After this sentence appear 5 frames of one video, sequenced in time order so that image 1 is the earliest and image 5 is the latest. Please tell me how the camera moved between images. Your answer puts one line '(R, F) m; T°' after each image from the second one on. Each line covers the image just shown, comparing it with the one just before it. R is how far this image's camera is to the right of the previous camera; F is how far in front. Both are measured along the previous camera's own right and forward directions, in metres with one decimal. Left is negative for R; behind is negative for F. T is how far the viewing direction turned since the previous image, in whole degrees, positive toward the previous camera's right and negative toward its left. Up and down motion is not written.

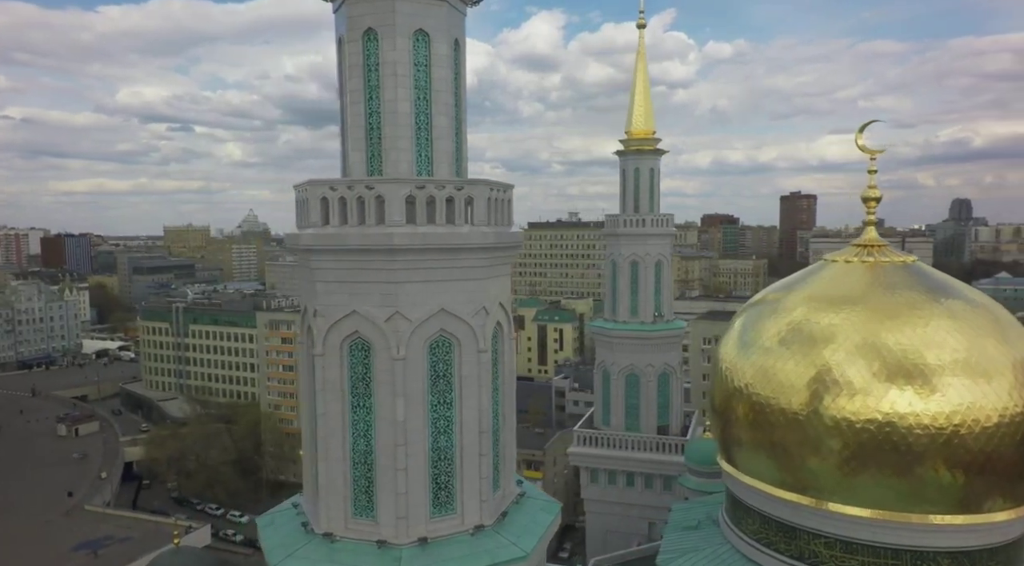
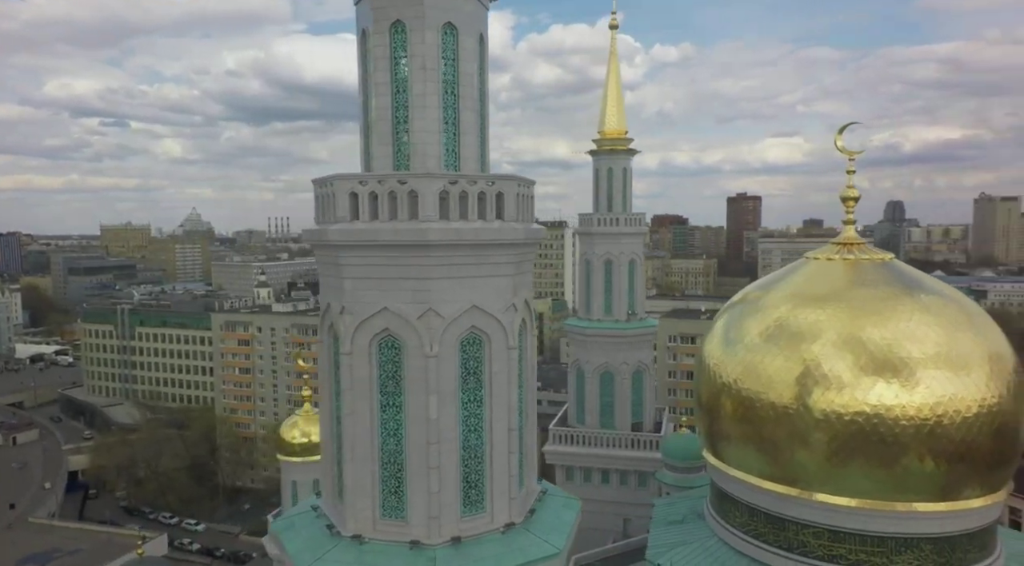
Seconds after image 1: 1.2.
(-0.6, 0.0) m; +5°
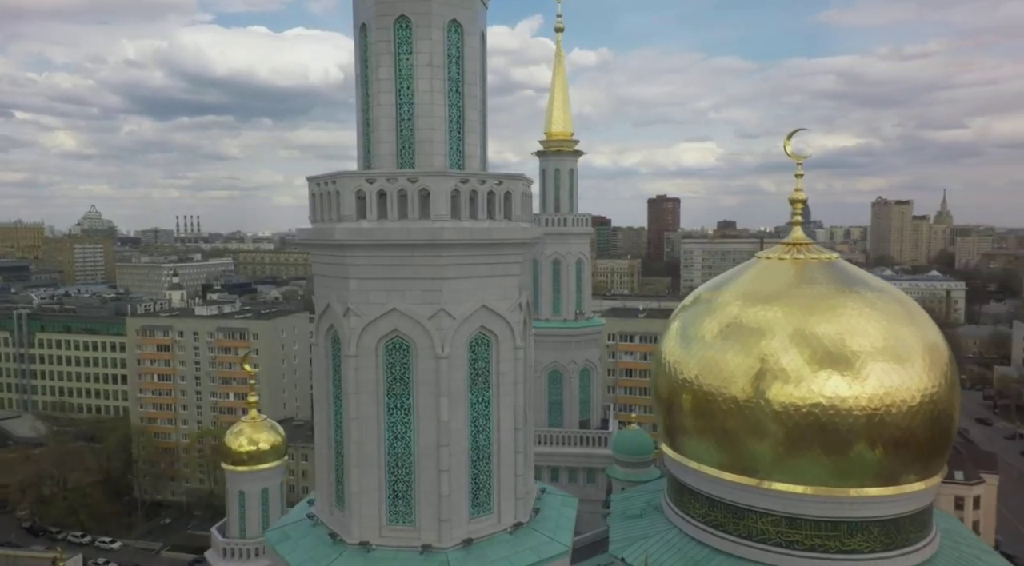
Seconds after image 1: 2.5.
(-0.7, 0.0) m; +7°
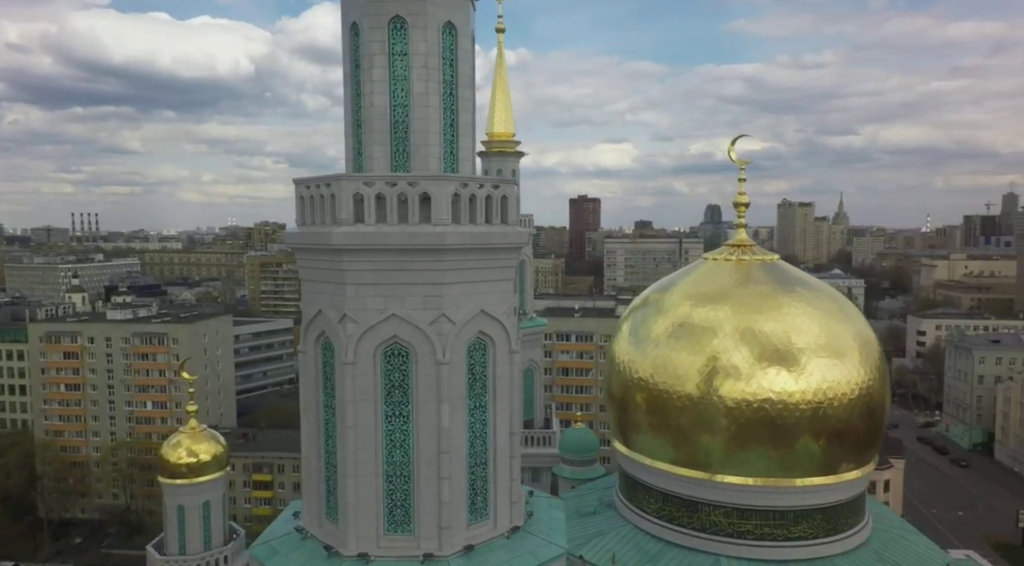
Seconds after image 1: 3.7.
(-0.6, 0.0) m; +7°
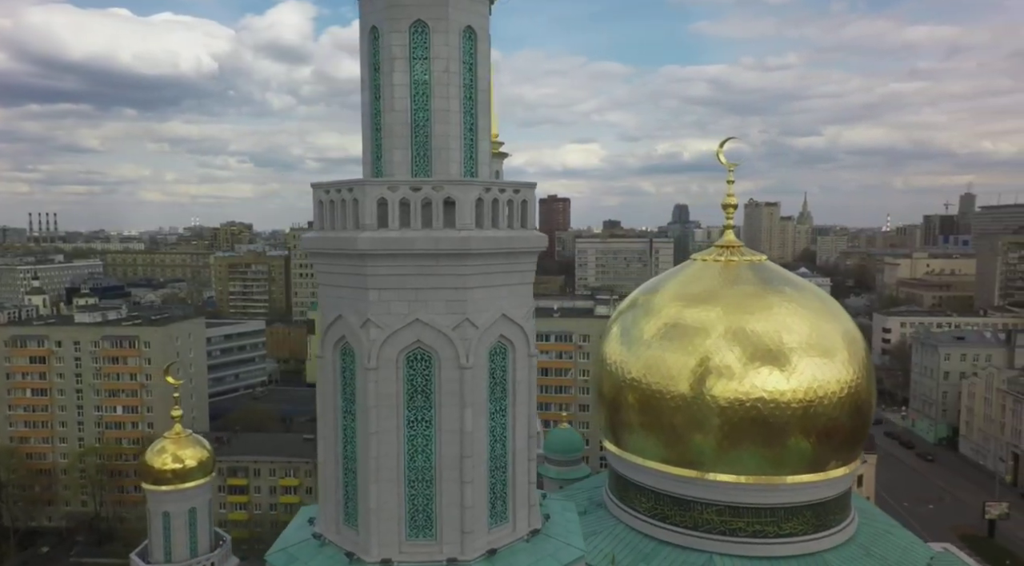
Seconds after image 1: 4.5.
(-0.4, 0.0) m; +3°
